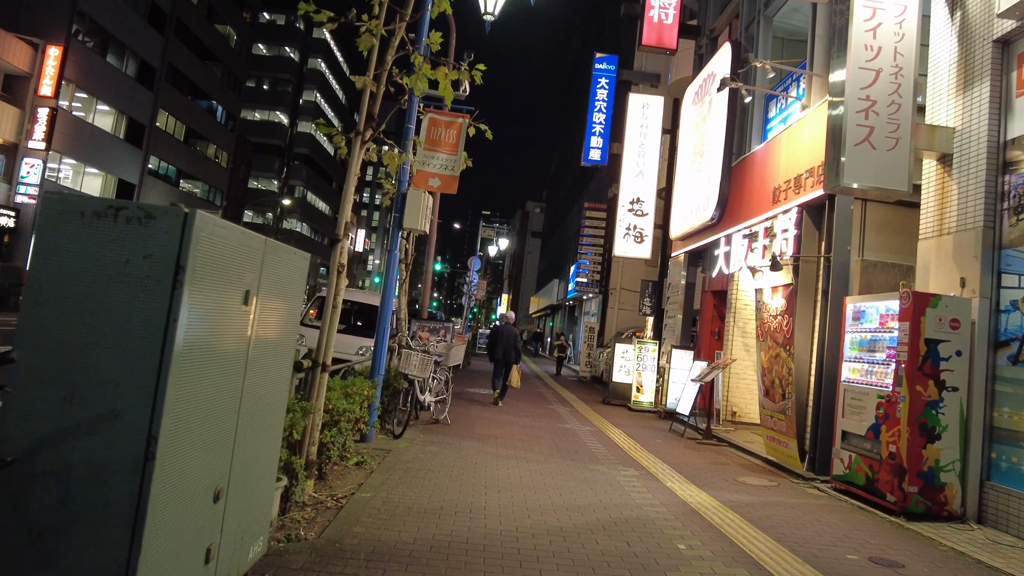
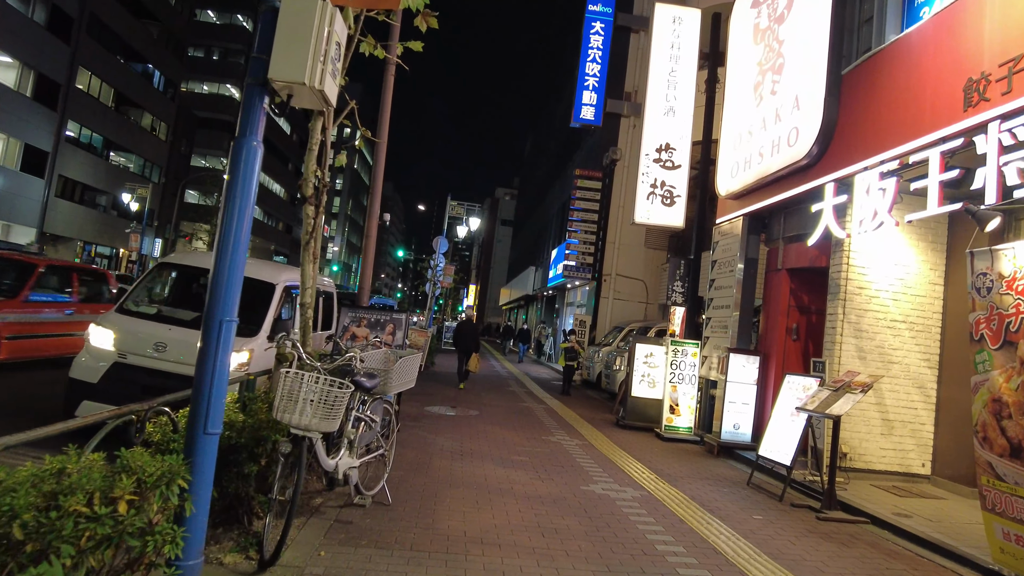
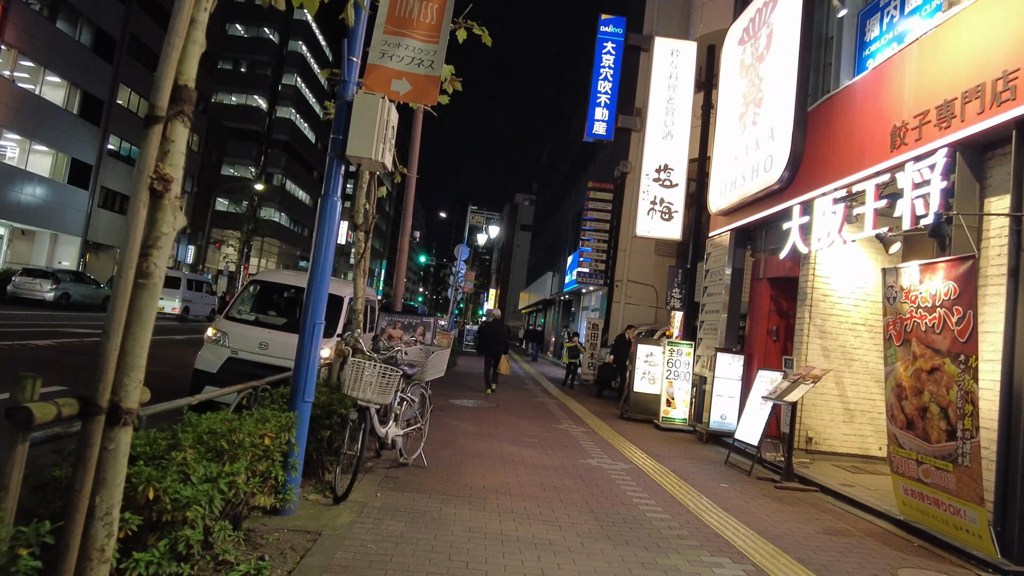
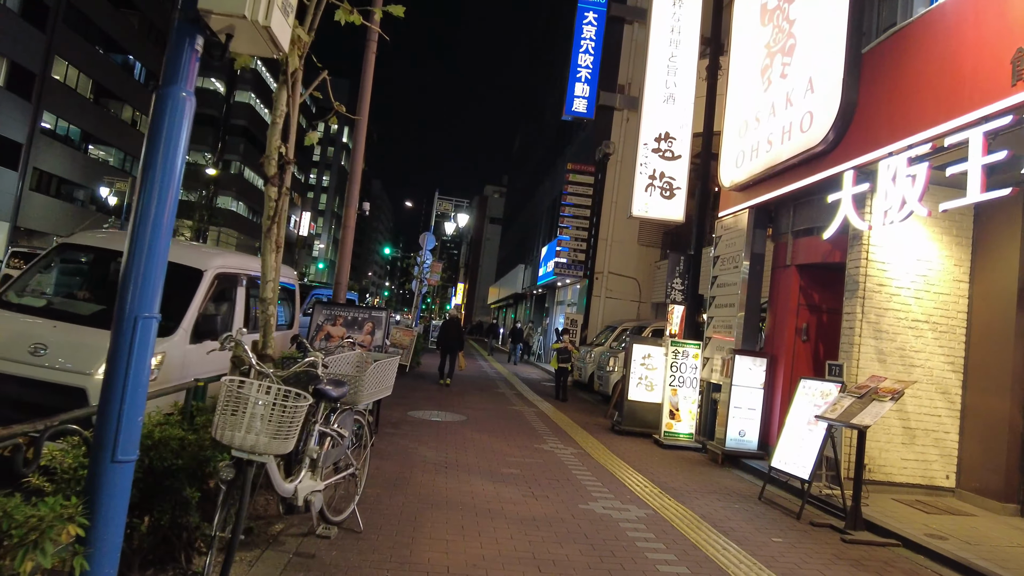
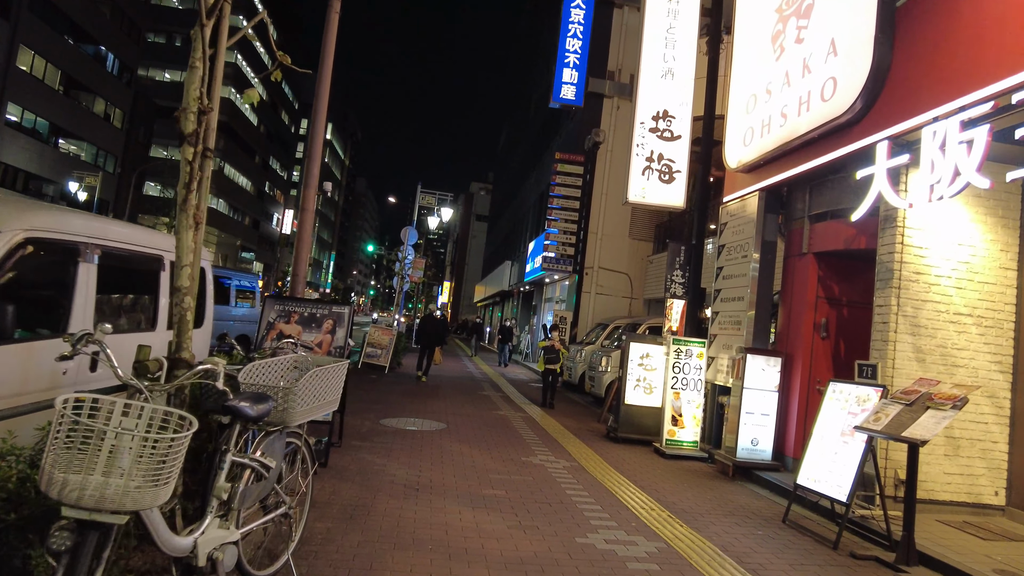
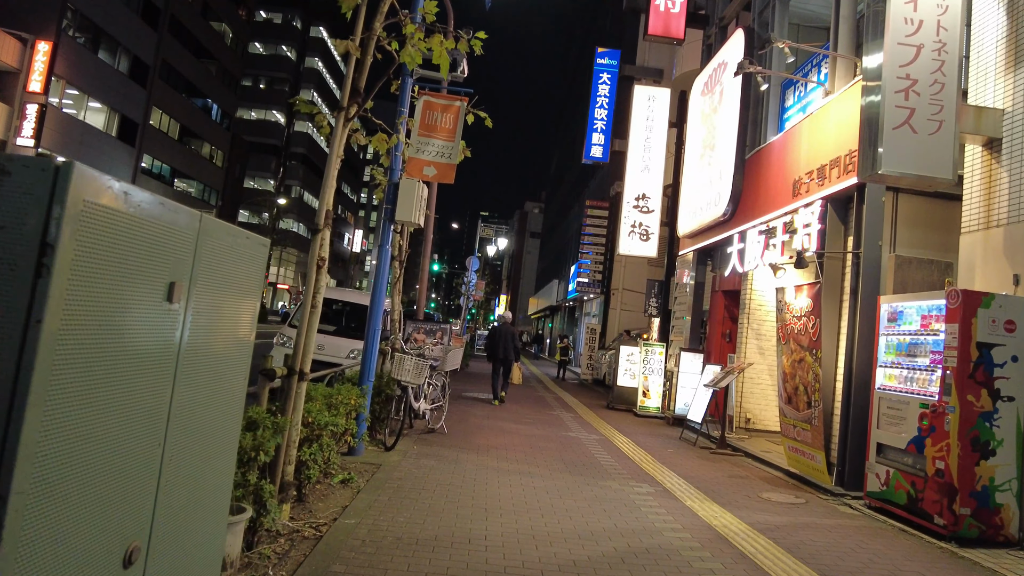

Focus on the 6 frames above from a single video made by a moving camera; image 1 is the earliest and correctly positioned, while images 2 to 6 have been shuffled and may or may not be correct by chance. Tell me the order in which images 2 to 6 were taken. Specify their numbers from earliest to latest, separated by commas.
6, 3, 2, 4, 5
